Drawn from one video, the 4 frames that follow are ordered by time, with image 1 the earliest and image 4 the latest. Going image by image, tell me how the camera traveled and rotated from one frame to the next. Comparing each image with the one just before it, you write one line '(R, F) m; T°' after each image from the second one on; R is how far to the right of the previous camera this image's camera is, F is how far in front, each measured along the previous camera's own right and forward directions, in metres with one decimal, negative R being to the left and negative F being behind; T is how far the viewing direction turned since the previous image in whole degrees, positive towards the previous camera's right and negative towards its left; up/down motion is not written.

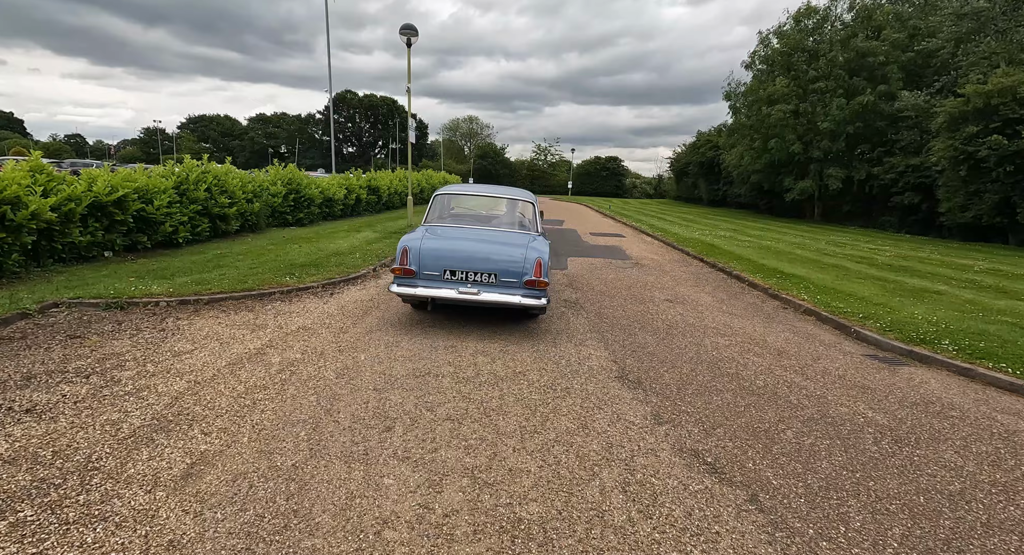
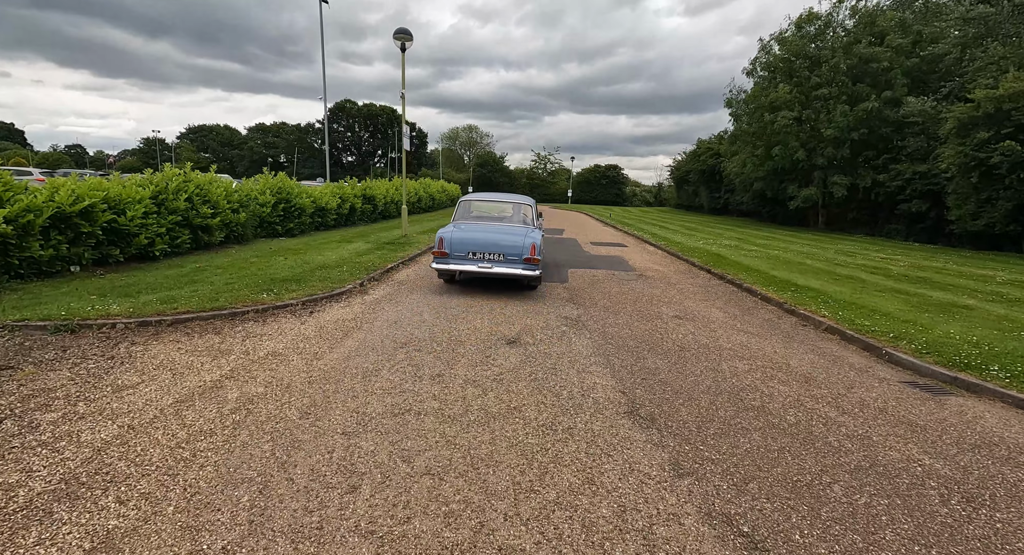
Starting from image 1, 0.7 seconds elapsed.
(+0.1, +0.6) m; 0°
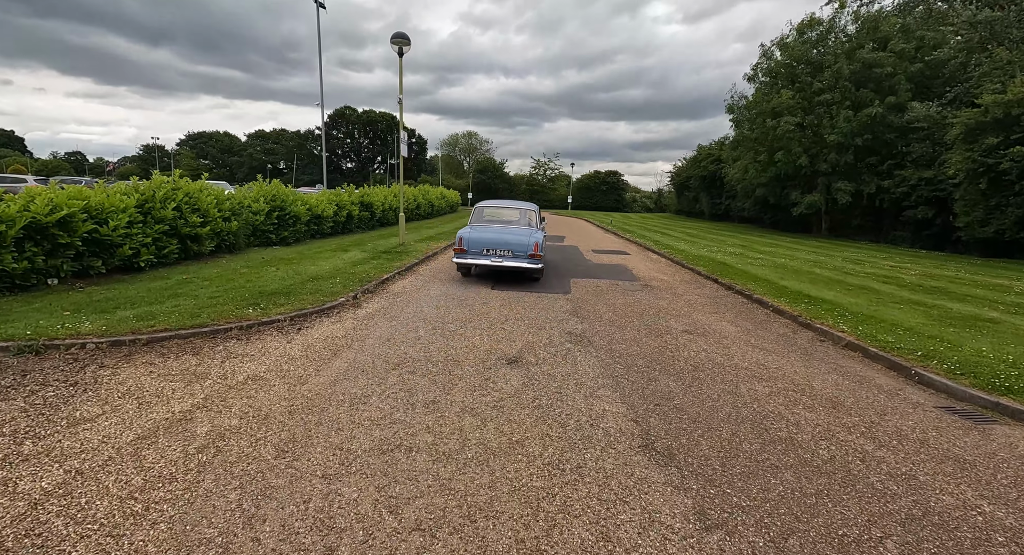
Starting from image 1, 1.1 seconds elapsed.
(0.0, +0.4) m; 0°
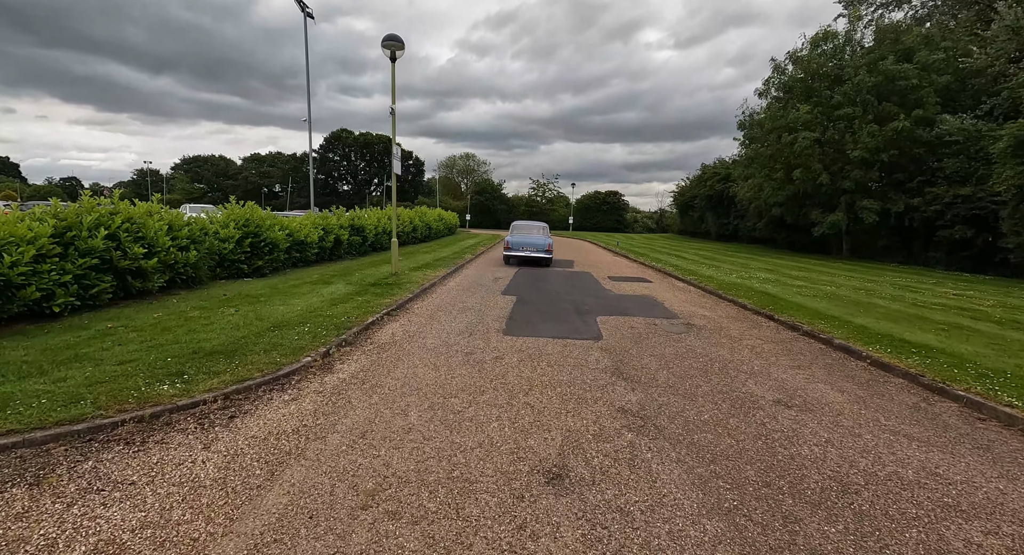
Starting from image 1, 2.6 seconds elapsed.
(-0.3, +1.9) m; 0°
